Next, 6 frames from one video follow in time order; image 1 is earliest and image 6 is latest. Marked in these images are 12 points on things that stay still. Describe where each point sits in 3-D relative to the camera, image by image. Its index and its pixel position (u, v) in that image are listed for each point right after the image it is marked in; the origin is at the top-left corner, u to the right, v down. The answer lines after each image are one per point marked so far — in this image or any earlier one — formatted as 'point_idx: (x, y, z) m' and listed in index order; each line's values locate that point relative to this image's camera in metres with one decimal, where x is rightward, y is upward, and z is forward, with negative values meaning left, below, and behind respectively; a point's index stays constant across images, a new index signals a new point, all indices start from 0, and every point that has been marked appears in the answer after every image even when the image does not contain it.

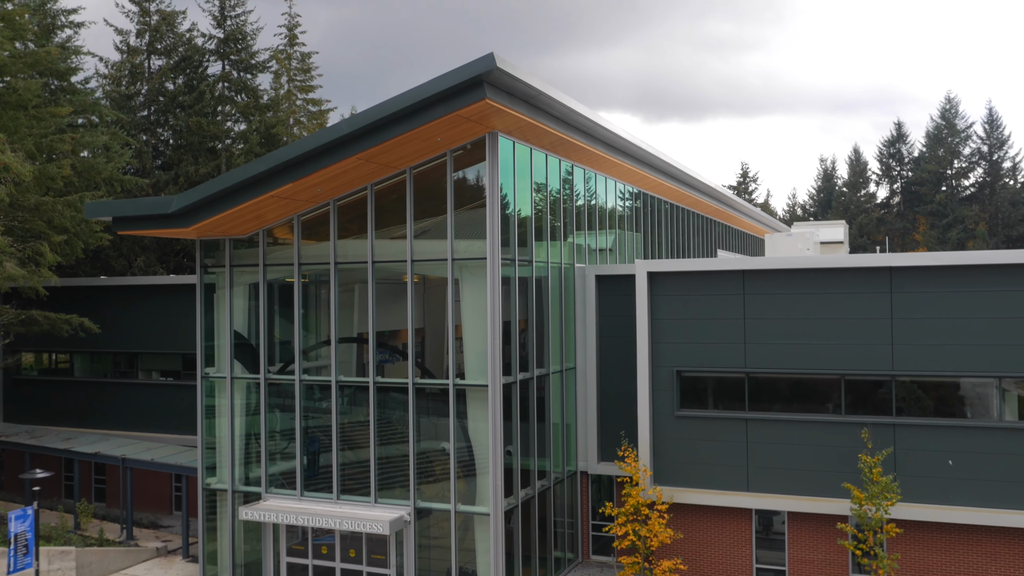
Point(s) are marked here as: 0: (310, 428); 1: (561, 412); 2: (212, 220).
0: (-3.6, -2.4, +17.0) m
1: (+1.0, -2.3, +17.8) m
2: (-5.0, +1.1, +15.8) m
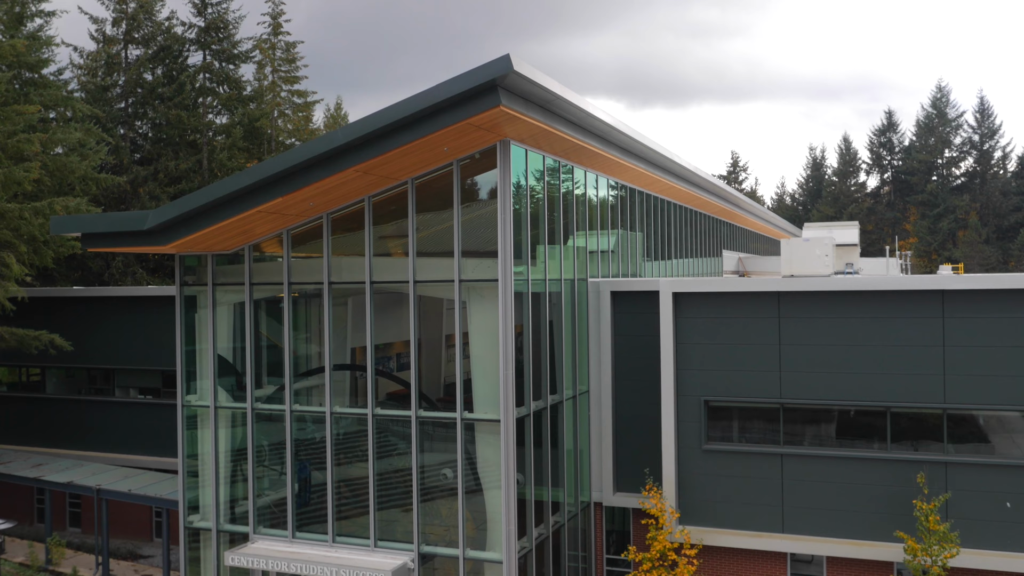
0: (-3.5, -2.8, +15.6) m
1: (+1.1, -2.6, +16.4) m
2: (-4.8, +0.7, +14.2) m
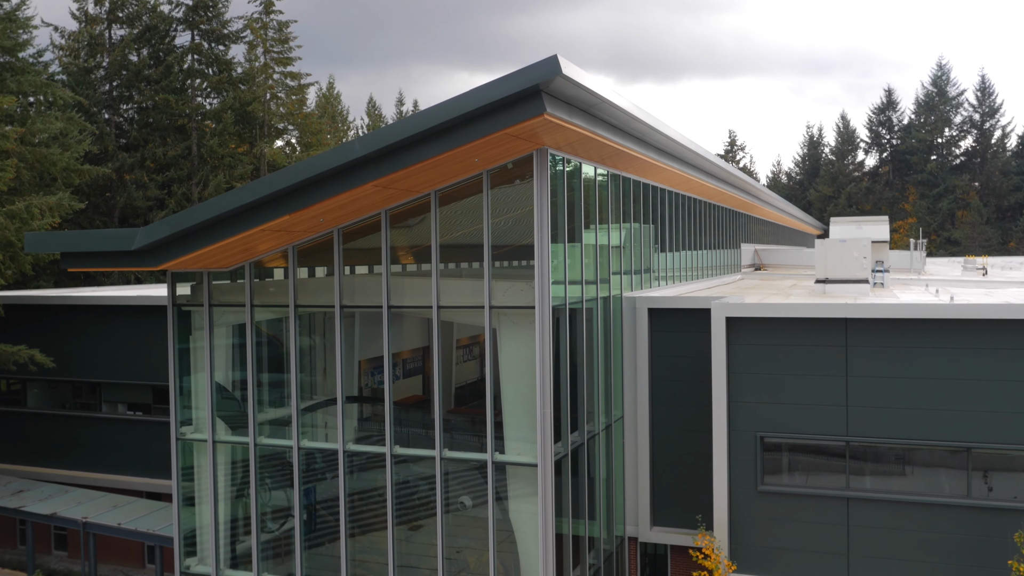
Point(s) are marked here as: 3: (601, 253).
0: (-3.0, -3.1, +14.0) m
1: (+1.6, -2.9, +15.0) m
2: (-4.4, +0.4, +12.6) m
3: (+1.4, +0.6, +14.9) m
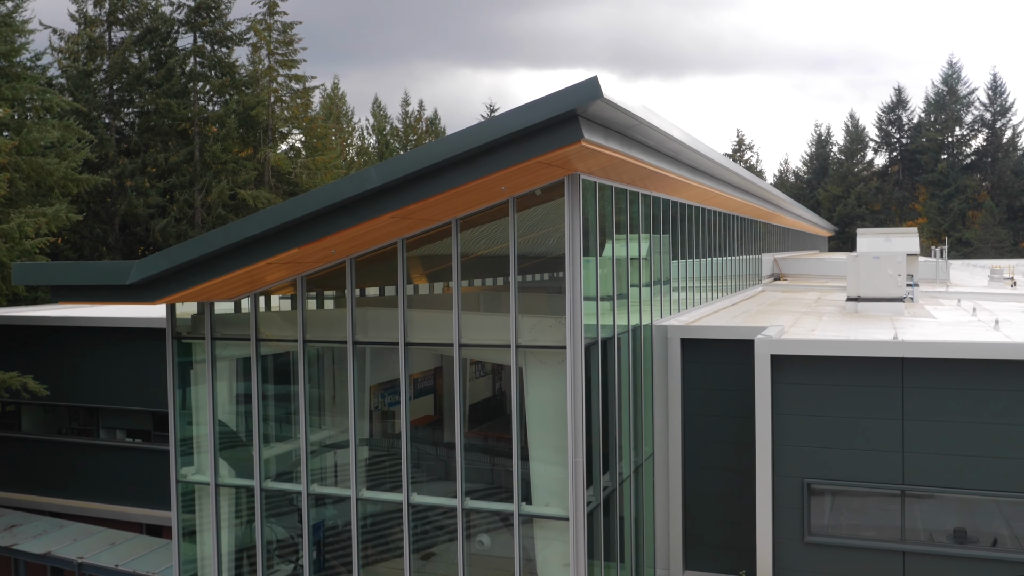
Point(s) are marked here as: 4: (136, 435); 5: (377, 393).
0: (-2.6, -3.5, +13.0) m
1: (+1.9, -3.4, +14.0) m
2: (-4.0, 0.0, +11.6) m
3: (+1.8, +0.2, +13.9) m
4: (-7.6, -3.0, +19.1) m
5: (-1.8, -1.5, +12.5) m
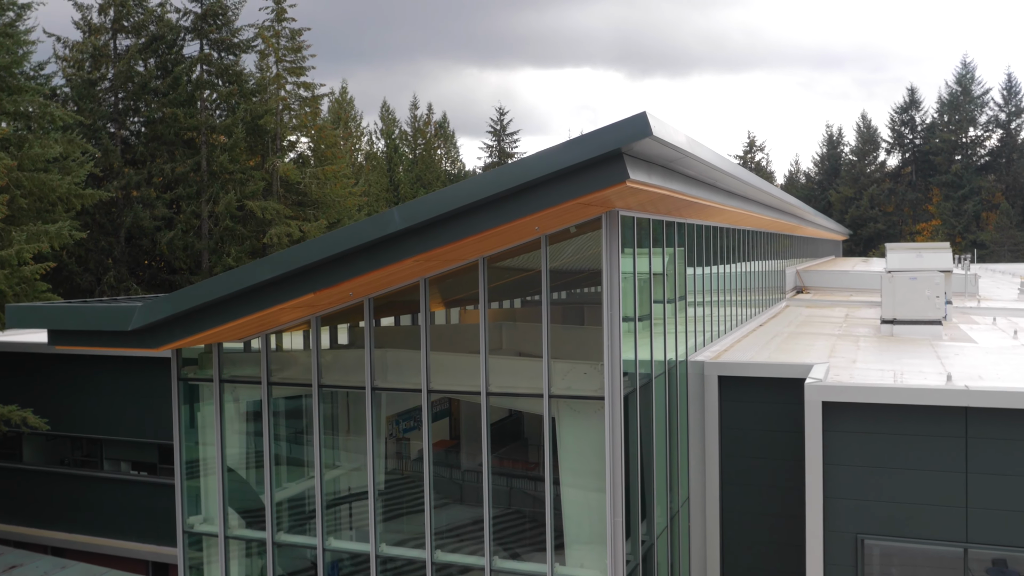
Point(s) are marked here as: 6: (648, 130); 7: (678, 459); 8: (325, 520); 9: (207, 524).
0: (-2.3, -4.0, +12.2) m
1: (+2.3, -3.9, +13.1) m
2: (-3.6, -0.6, +10.8) m
3: (+2.1, -0.3, +13.0) m
4: (-7.2, -3.5, +18.3) m
5: (-1.4, -2.0, +11.7) m
6: (+1.2, +1.3, +7.9) m
7: (+2.3, -2.4, +13.1) m
8: (-2.4, -3.0, +12.2) m
9: (-4.2, -3.2, +12.9) m
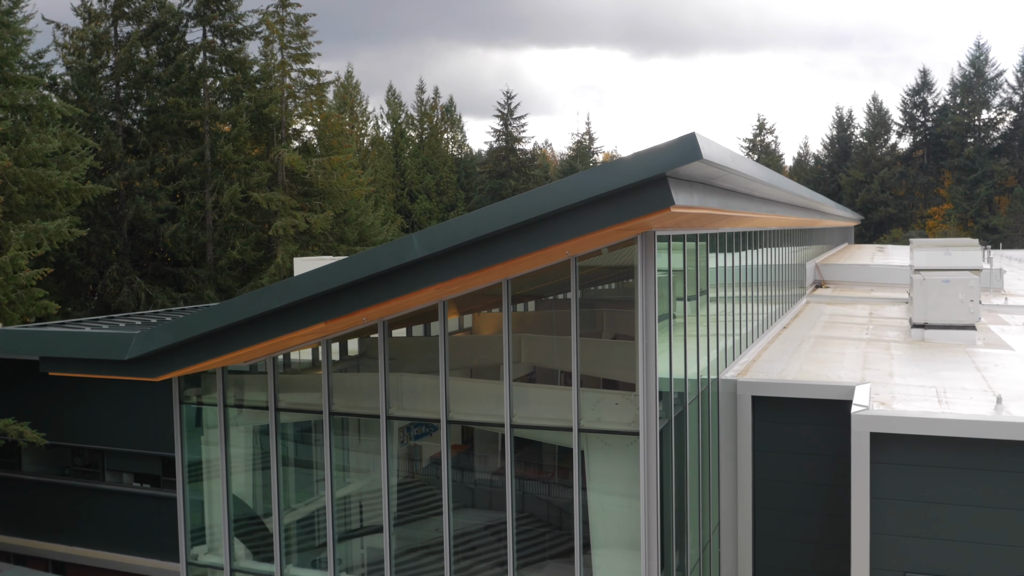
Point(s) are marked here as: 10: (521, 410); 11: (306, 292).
0: (-2.0, -4.2, +11.5) m
1: (+2.6, -4.1, +12.4) m
2: (-3.4, -0.8, +10.0) m
3: (+2.4, -0.5, +12.2) m
4: (-6.9, -3.6, +17.6) m
5: (-1.1, -2.2, +11.0) m
6: (+1.4, +1.0, +7.1) m
7: (+2.6, -2.6, +12.3) m
8: (-2.1, -3.2, +11.5) m
9: (-3.9, -3.4, +12.3) m
10: (+0.1, -1.3, +10.3) m
11: (-1.9, 0.0, +8.8) m
